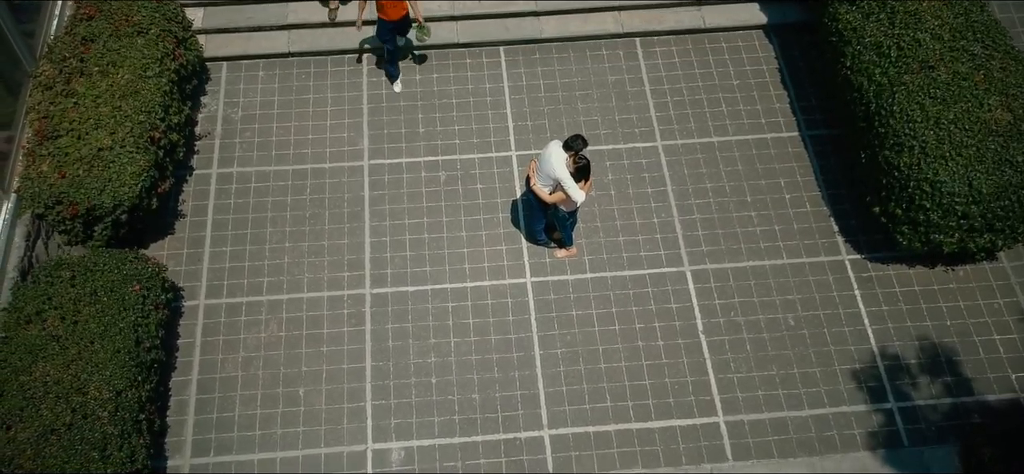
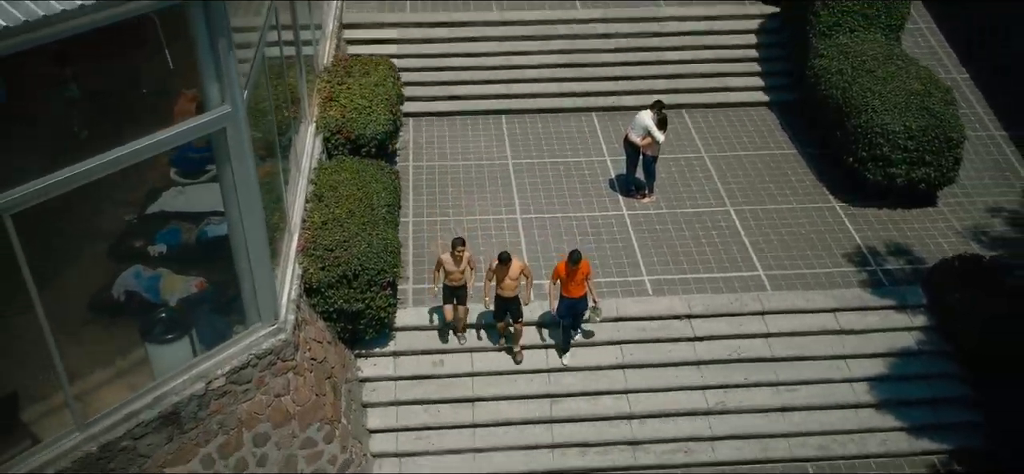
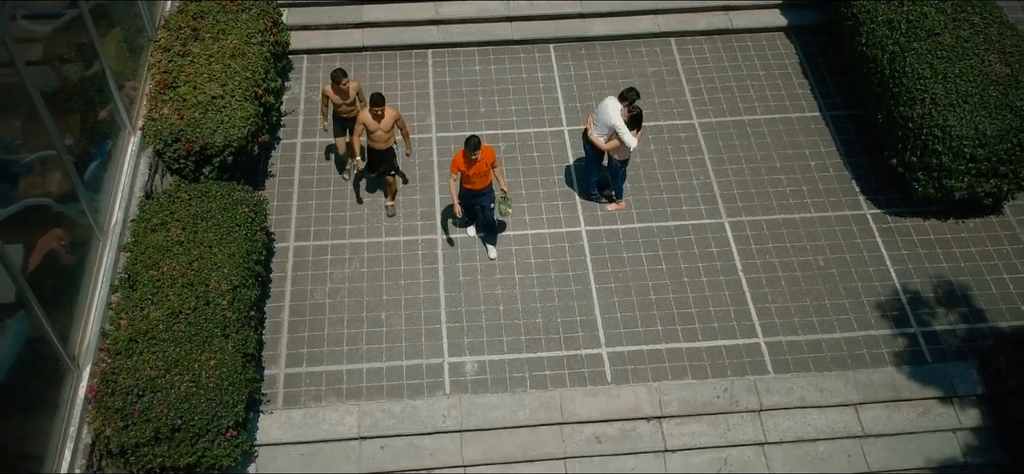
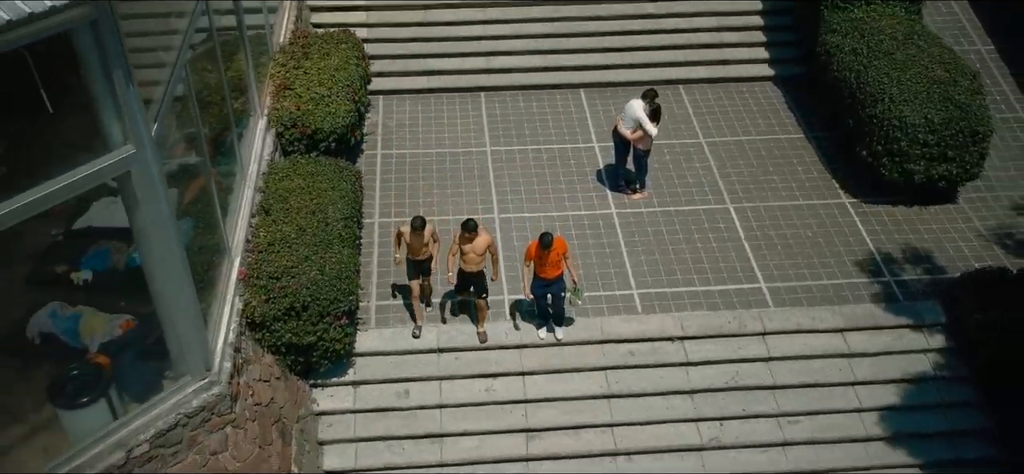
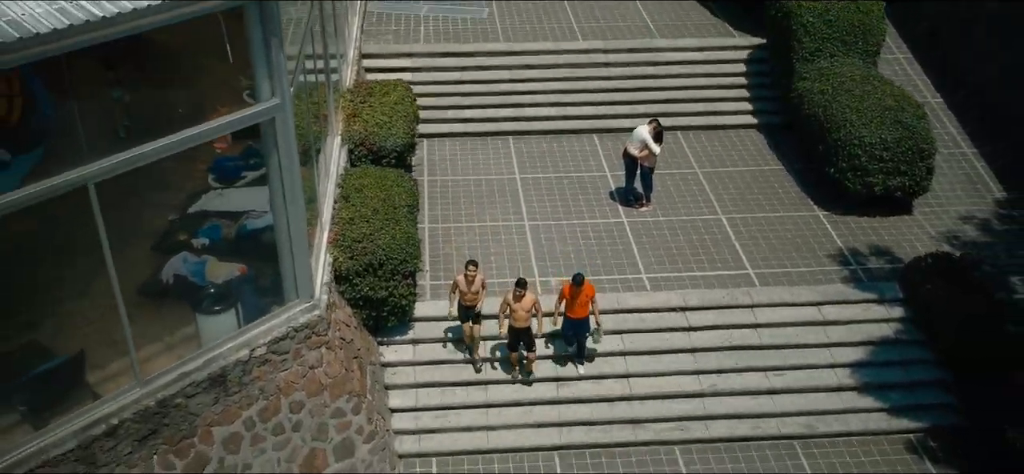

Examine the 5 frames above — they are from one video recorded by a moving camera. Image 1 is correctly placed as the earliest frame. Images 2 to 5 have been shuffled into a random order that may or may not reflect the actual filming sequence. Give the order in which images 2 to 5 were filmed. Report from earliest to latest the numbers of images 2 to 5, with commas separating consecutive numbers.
3, 4, 2, 5
